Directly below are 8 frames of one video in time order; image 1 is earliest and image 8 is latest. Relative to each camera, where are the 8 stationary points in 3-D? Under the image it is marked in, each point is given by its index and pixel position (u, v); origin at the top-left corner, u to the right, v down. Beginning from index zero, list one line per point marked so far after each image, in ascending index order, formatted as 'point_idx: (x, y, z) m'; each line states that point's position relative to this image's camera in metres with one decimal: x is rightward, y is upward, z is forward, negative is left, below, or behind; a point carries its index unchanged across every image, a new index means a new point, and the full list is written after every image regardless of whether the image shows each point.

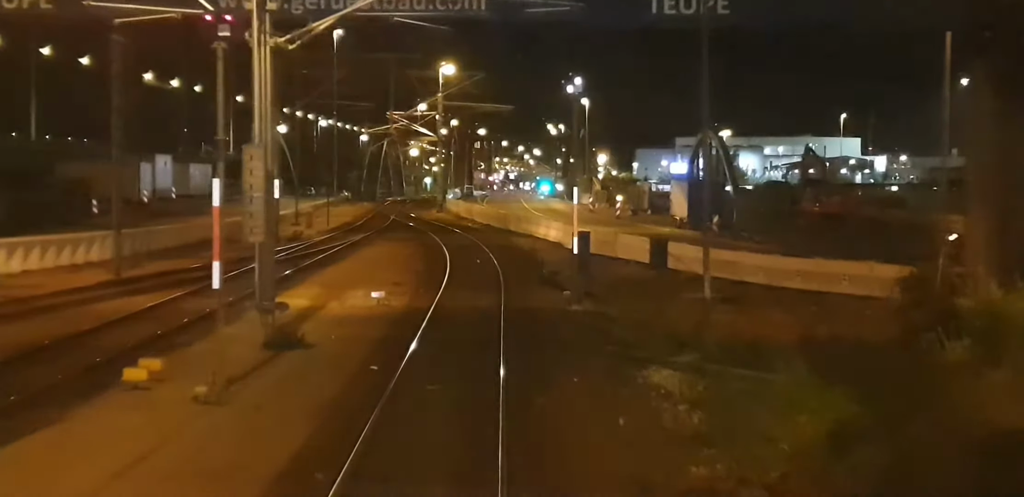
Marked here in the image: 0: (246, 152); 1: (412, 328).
0: (-3.7, +1.3, +16.3) m
1: (-1.6, -1.3, +19.9) m
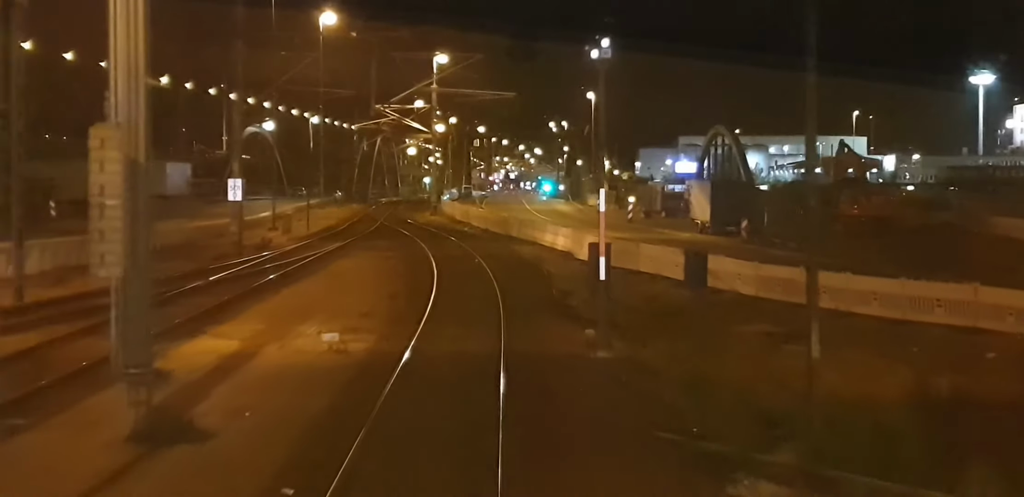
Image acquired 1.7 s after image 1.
0: (-3.6, +1.0, +10.4) m
1: (-1.6, -1.6, +13.9) m
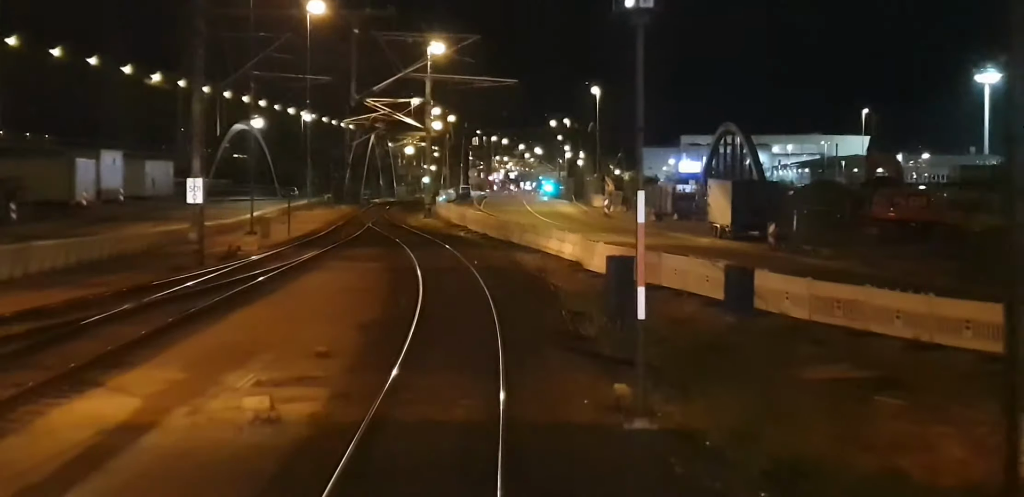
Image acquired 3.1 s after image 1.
0: (-3.6, +0.7, +5.8) m
1: (-1.6, -1.9, +9.3) m
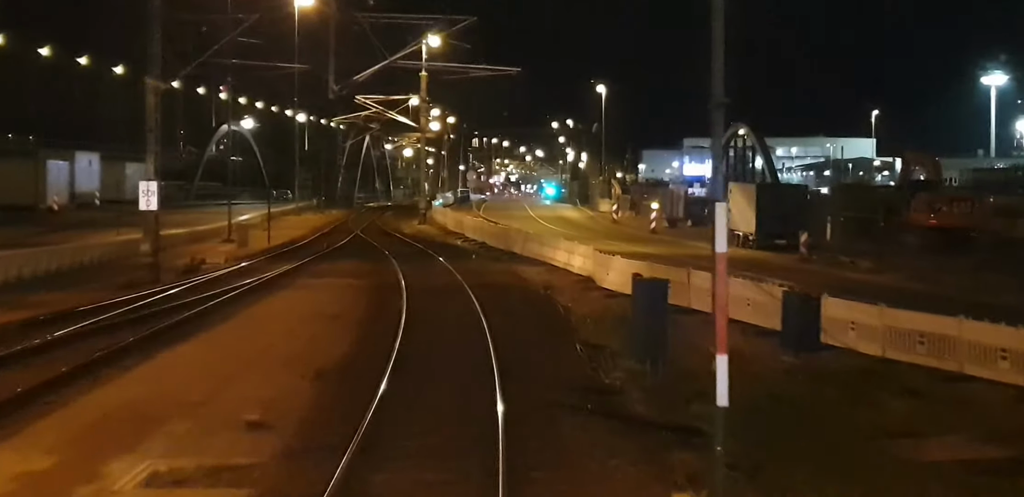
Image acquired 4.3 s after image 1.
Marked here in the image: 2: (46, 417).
0: (-3.6, +0.5, +1.6) m
1: (-1.5, -2.2, +5.2) m
2: (-4.6, -1.6, +11.6) m
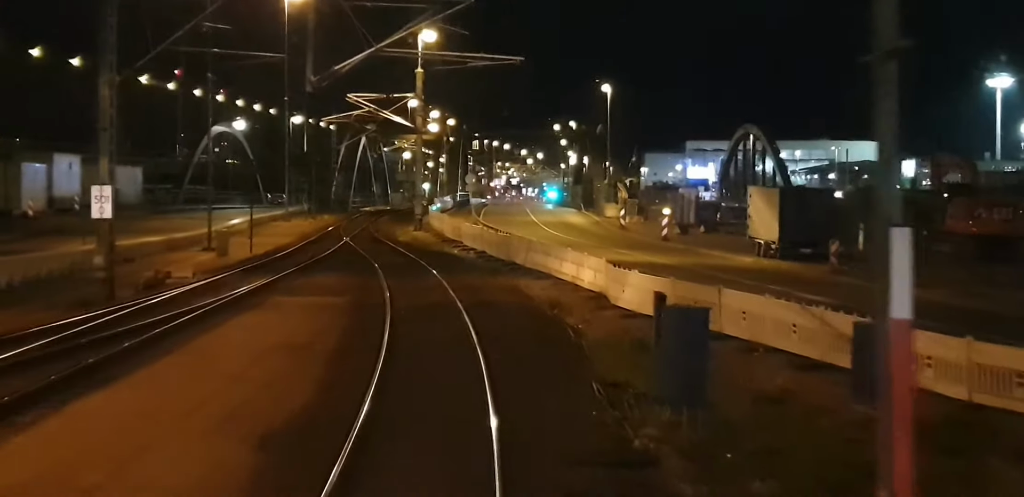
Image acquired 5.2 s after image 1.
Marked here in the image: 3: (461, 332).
0: (-3.6, +0.3, -1.6) m
1: (-1.5, -2.4, +1.9) m
2: (-4.6, -1.9, +8.4) m
3: (-0.9, -1.4, +20.0) m
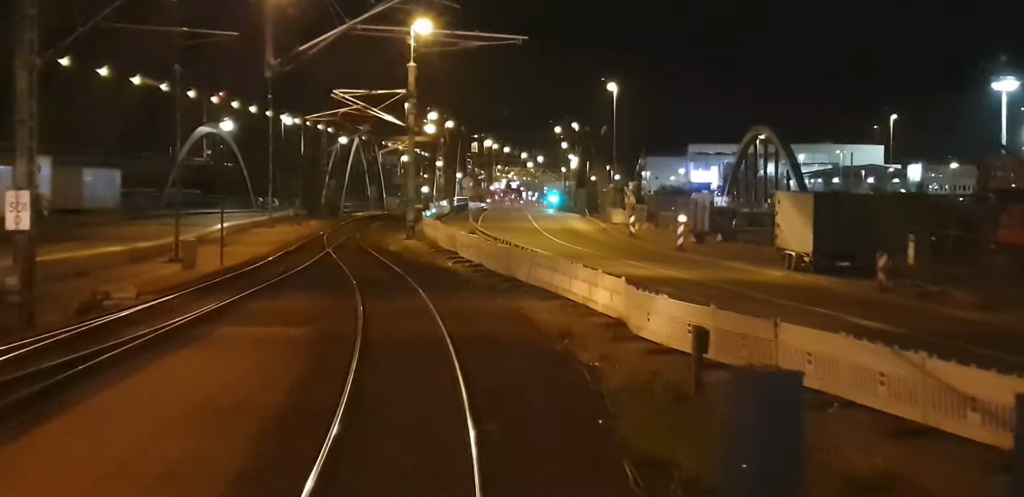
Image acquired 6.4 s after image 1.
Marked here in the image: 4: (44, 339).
0: (-3.5, +0.1, -5.7) m
1: (-1.5, -2.6, -2.2) m
2: (-4.5, -2.1, +4.3) m
3: (-0.8, -1.7, +15.8) m
4: (-7.3, -1.5, +18.6) m
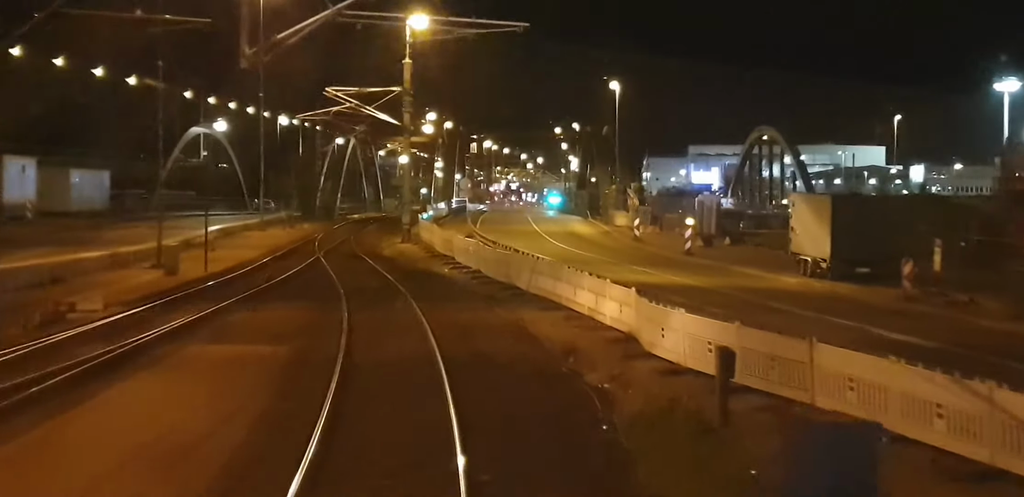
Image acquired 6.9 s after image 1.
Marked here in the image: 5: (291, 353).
0: (-3.5, 0.0, -7.5) m
1: (-1.5, -2.7, -4.0) m
2: (-4.5, -2.2, +2.5) m
3: (-0.8, -1.8, +14.0) m
4: (-7.3, -1.6, +16.7) m
5: (-3.1, -1.4, +16.9) m
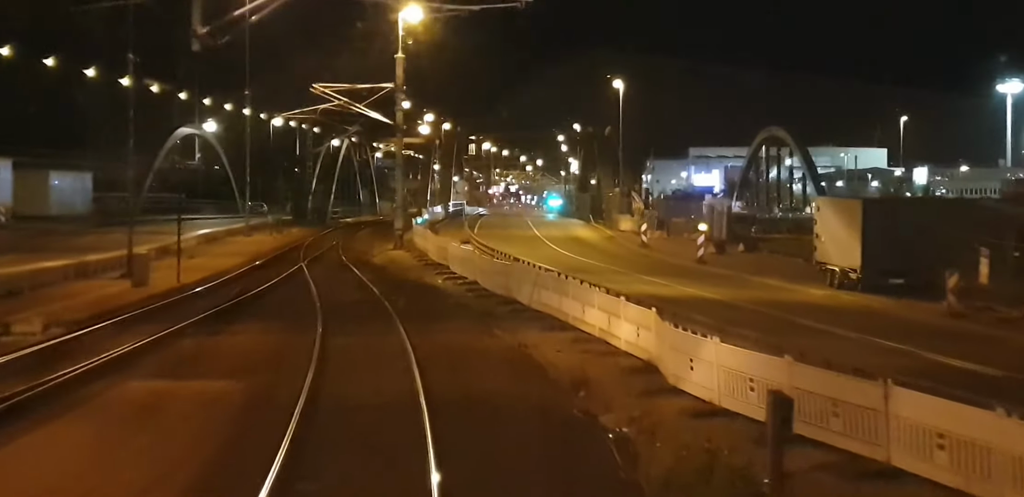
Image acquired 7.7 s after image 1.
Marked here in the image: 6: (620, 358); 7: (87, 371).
0: (-3.5, -0.2, -10.3) m
1: (-1.4, -2.9, -6.7) m
2: (-4.5, -2.4, -0.3) m
3: (-0.8, -2.0, +11.3) m
4: (-7.3, -1.8, +14.0) m
5: (-3.1, -1.6, +14.1) m
6: (+1.6, -1.6, +17.2) m
7: (-5.5, -1.6, +15.1) m
